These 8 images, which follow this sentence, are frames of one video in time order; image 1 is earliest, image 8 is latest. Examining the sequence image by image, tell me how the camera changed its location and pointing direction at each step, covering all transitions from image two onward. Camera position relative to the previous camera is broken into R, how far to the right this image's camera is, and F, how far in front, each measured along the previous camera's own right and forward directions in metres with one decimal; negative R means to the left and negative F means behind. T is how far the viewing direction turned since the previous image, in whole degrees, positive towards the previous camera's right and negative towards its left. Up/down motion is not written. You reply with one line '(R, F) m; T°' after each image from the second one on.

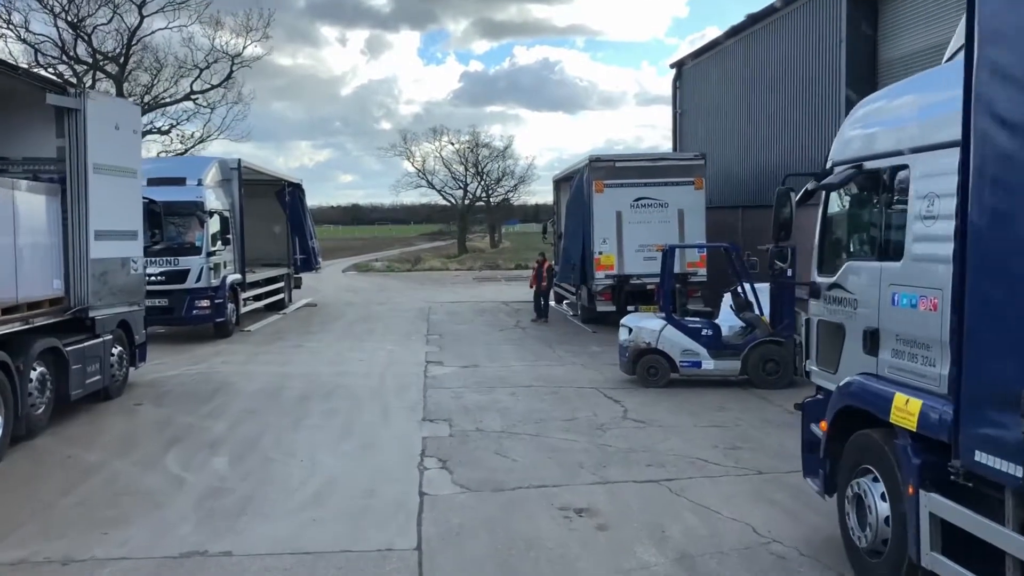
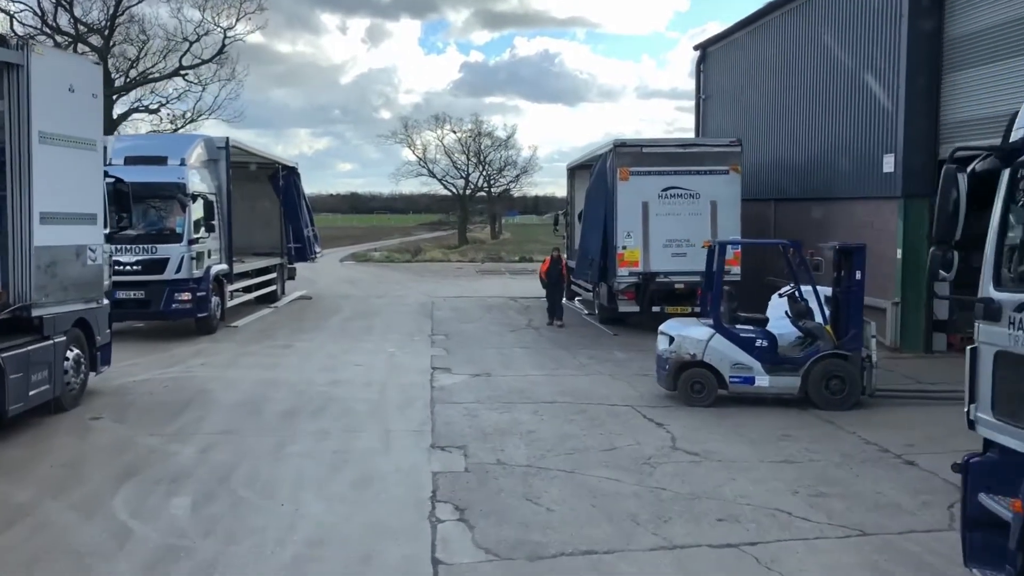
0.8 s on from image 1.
(-0.3, +1.6) m; 0°
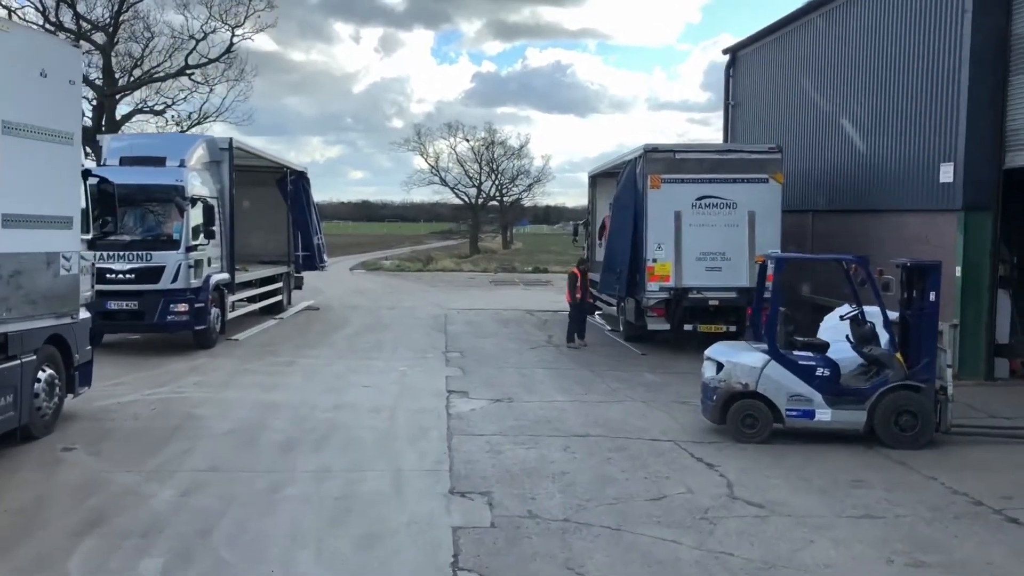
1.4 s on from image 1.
(-0.2, +1.1) m; -1°
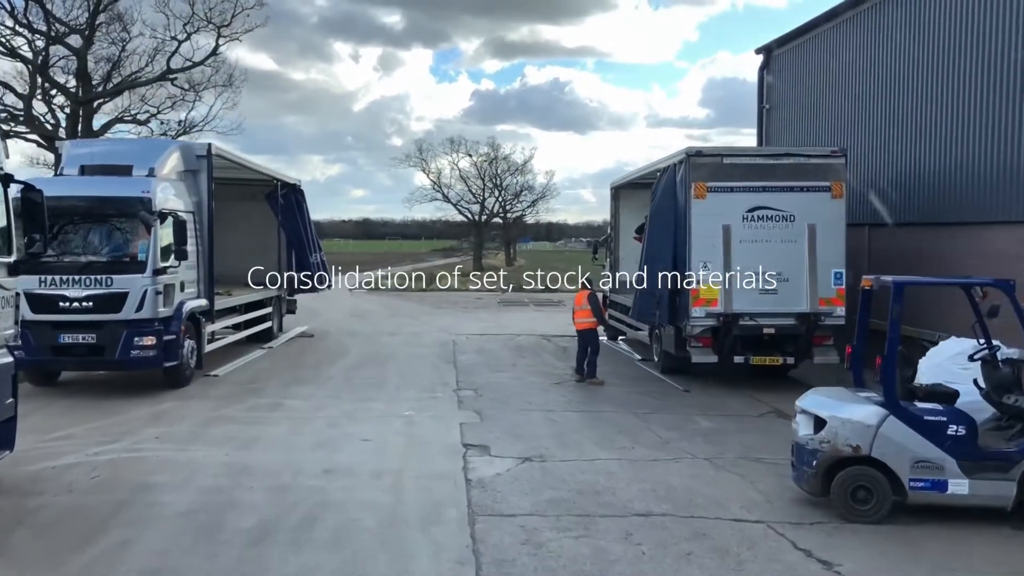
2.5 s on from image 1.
(-0.3, +2.0) m; 0°
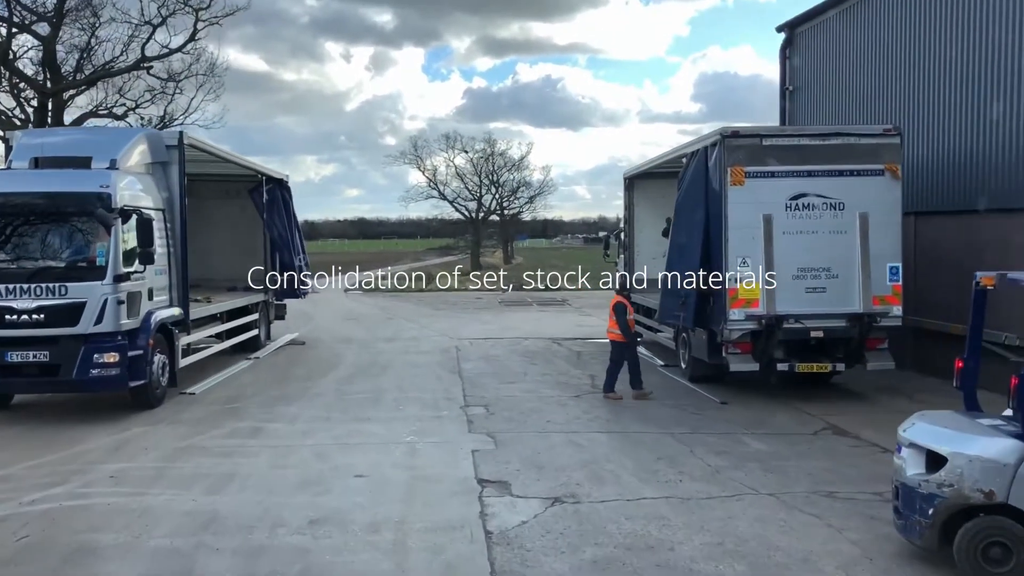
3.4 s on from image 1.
(-0.2, +1.5) m; 0°
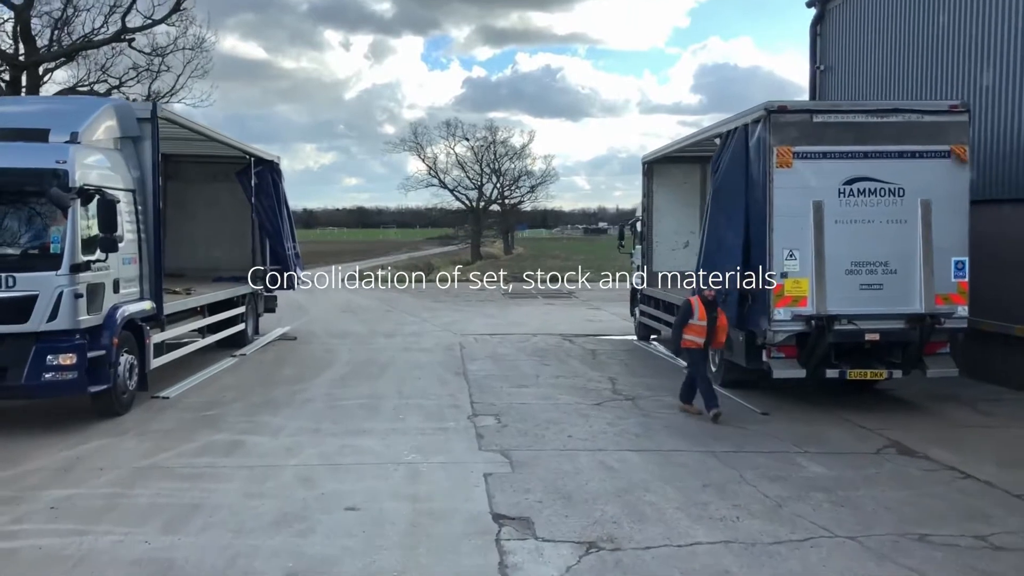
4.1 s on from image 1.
(-0.2, +1.3) m; 0°
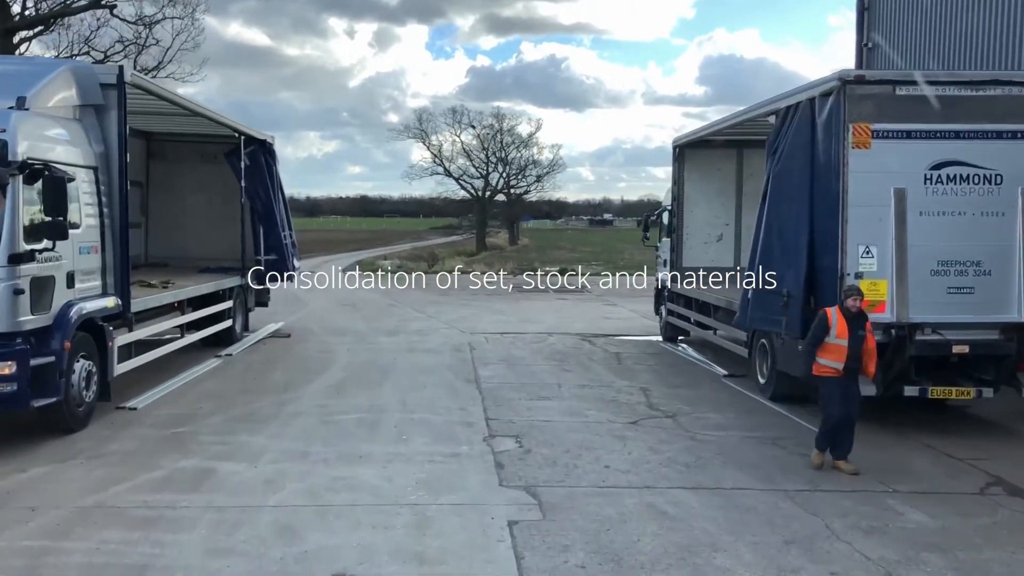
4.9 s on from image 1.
(-0.2, +1.5) m; 0°
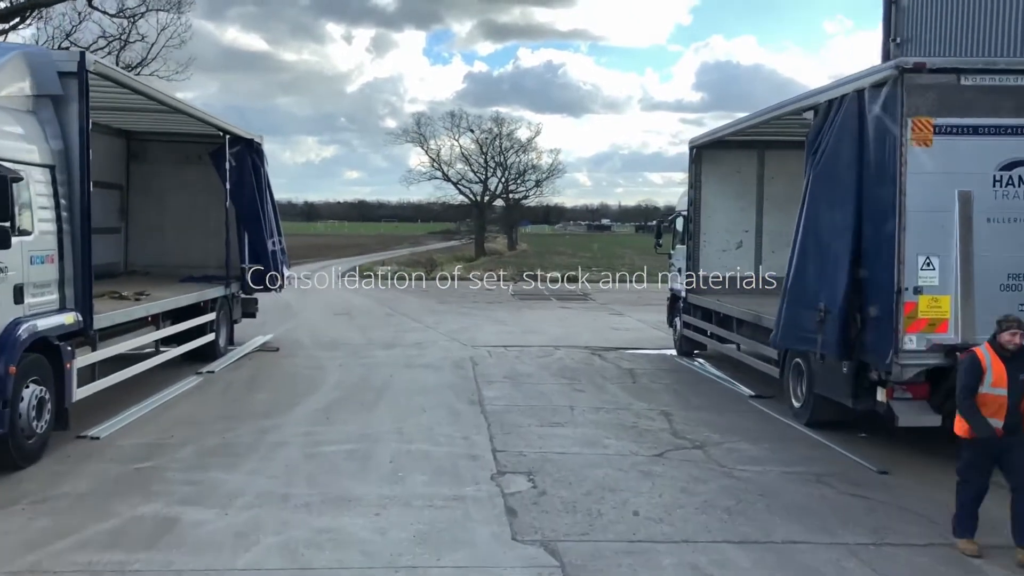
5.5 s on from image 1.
(-0.1, +1.0) m; 0°
